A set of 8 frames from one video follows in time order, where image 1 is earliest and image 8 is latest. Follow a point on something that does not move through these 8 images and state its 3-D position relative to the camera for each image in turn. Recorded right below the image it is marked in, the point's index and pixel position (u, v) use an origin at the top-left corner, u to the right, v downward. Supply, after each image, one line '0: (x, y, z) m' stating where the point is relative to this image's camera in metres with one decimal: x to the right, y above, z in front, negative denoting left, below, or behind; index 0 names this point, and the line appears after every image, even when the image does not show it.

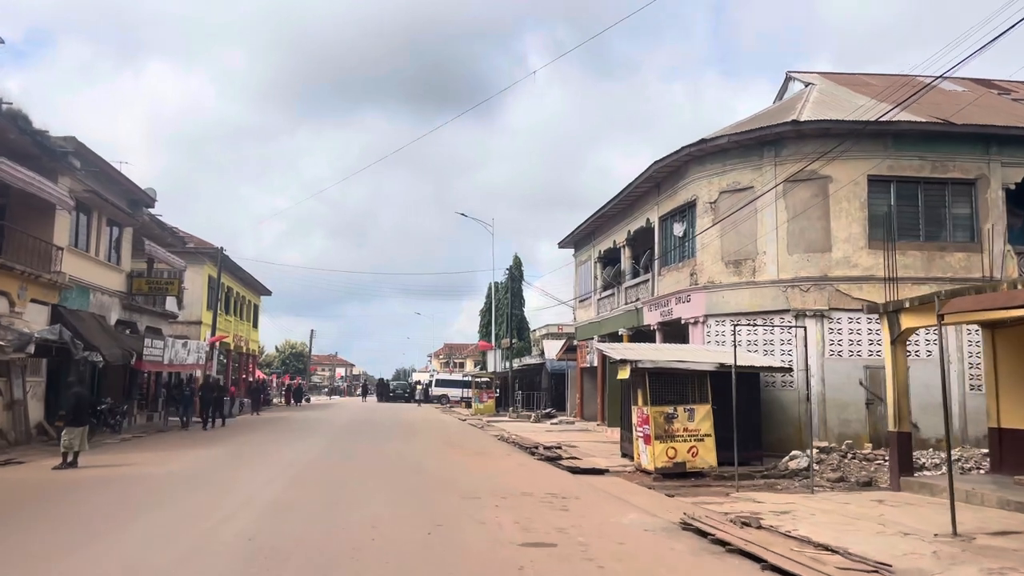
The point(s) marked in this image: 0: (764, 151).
0: (+5.9, +3.2, +18.7) m
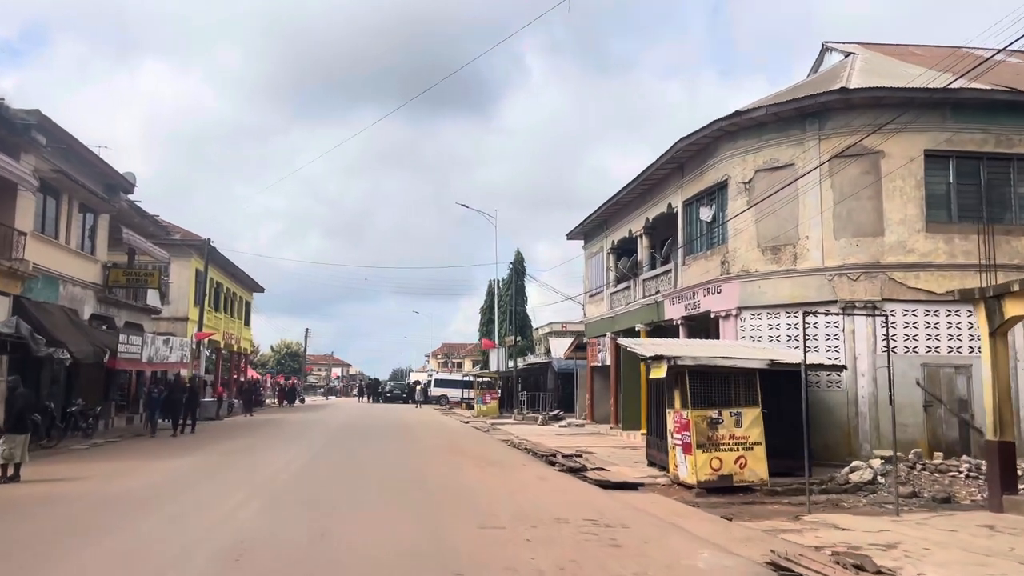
0: (+6.2, +3.5, +16.8) m
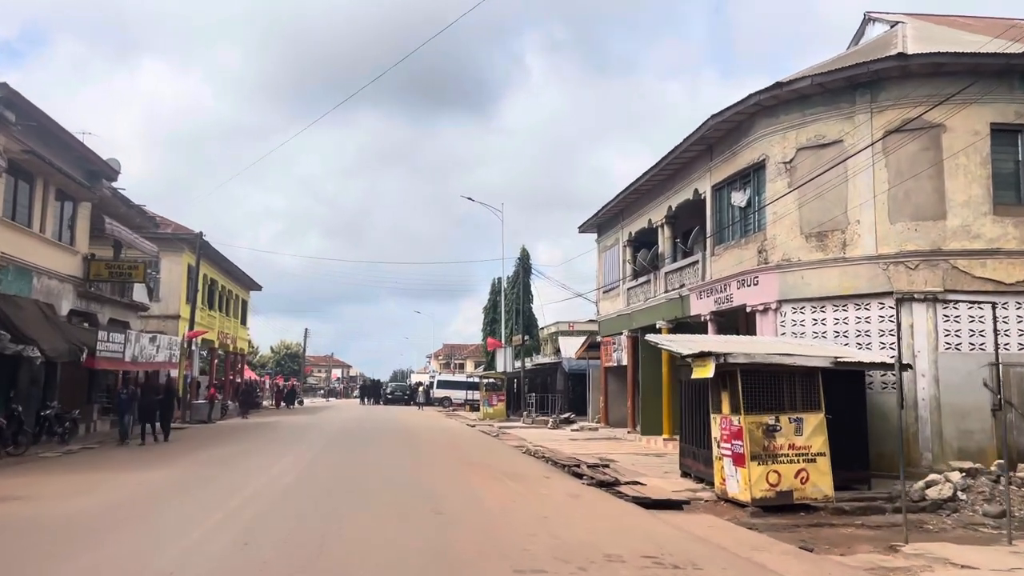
0: (+6.5, +3.7, +15.1) m
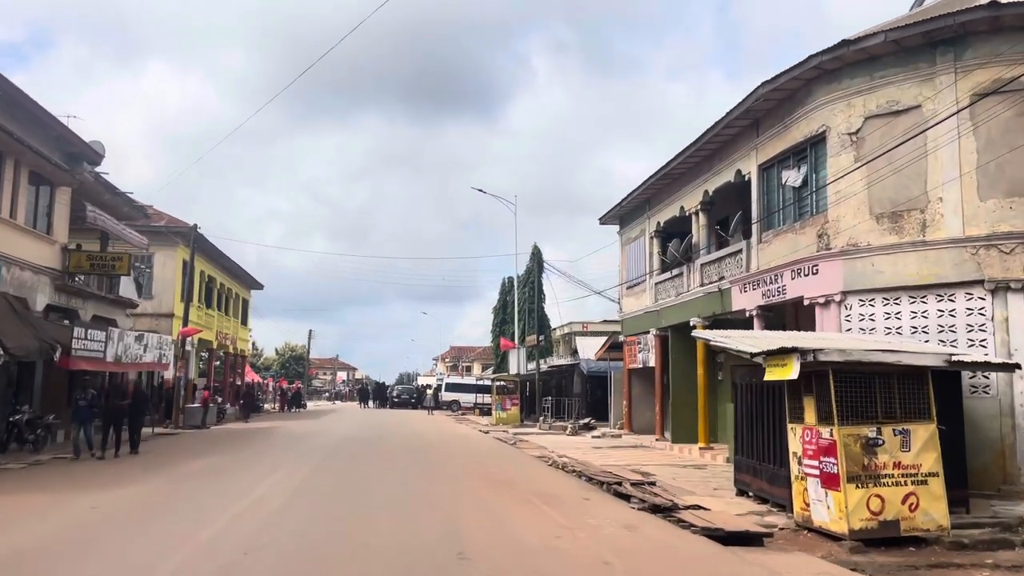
0: (+7.0, +3.8, +13.0) m
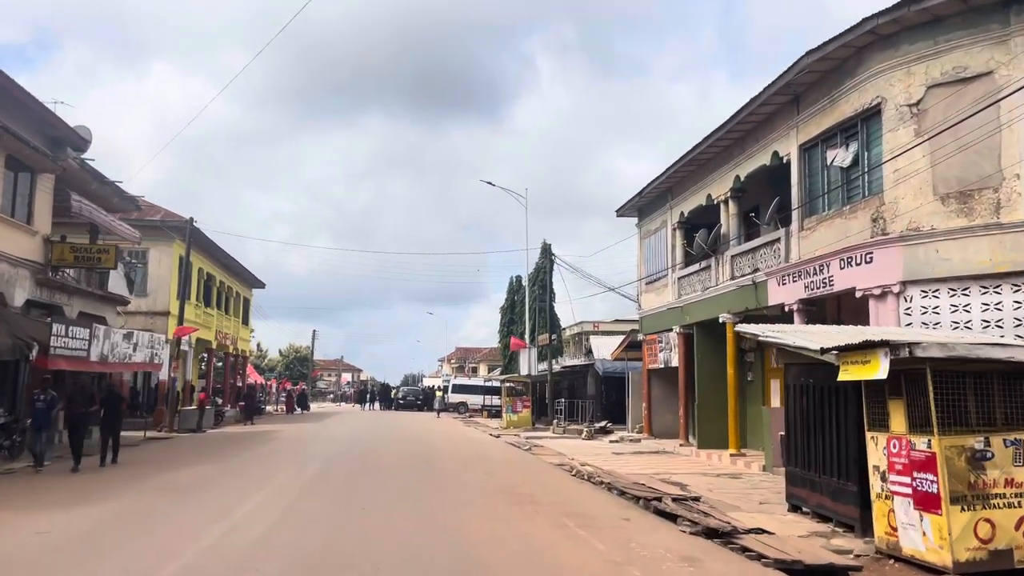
0: (+7.3, +4.0, +11.6) m
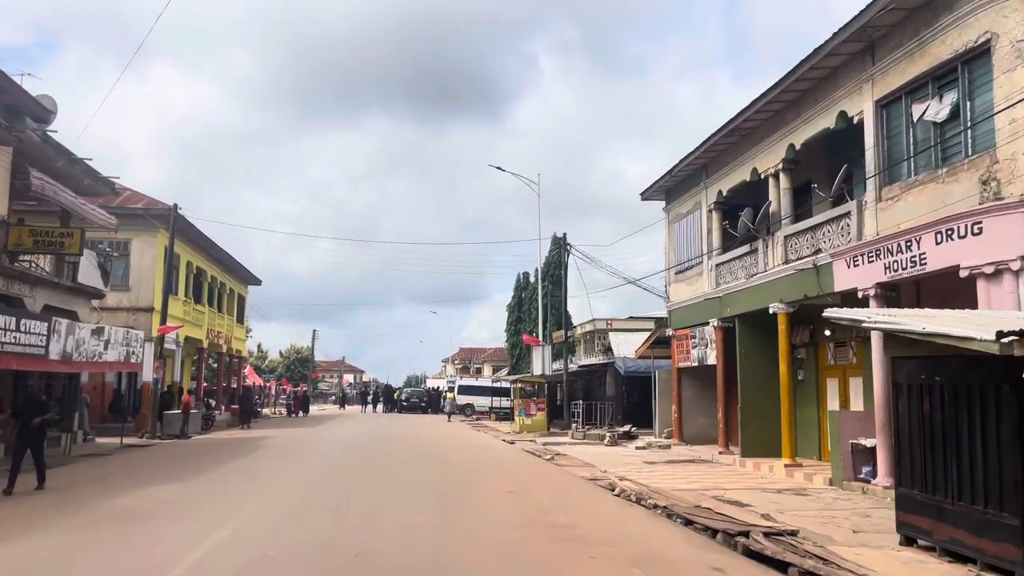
0: (+7.7, +4.3, +9.2) m
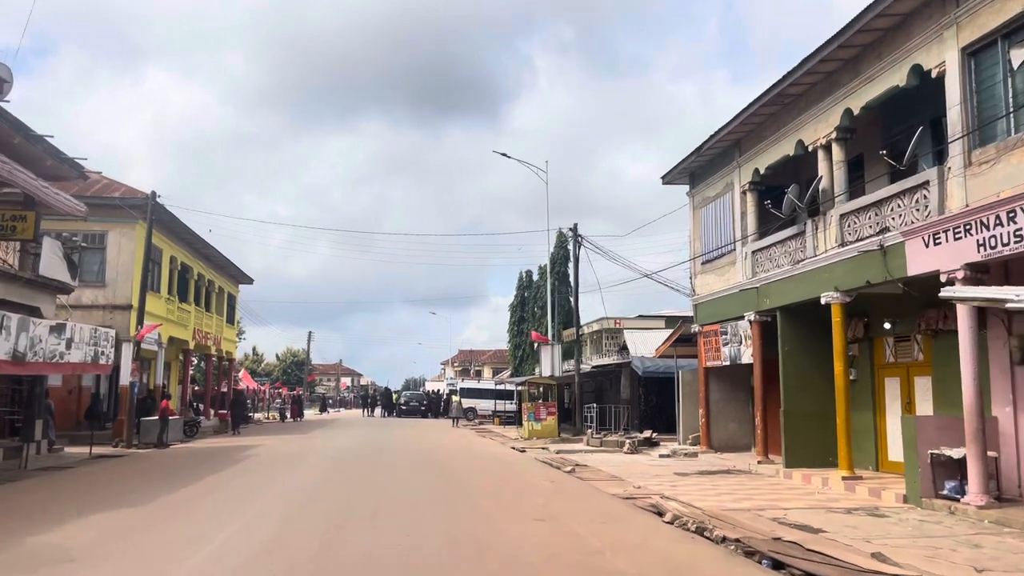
0: (+7.9, +4.6, +7.2) m
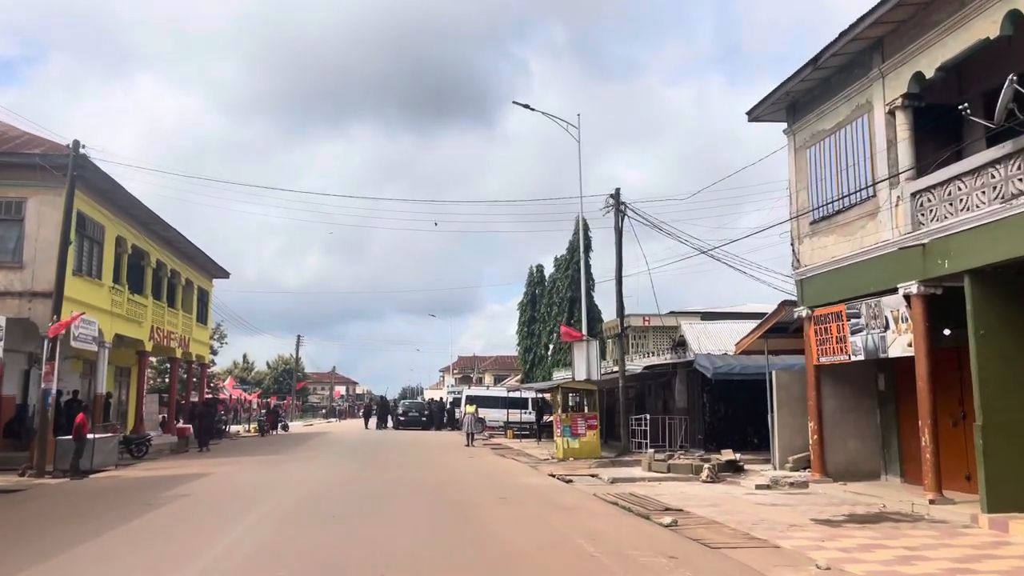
0: (+8.7, +5.3, +1.9) m
